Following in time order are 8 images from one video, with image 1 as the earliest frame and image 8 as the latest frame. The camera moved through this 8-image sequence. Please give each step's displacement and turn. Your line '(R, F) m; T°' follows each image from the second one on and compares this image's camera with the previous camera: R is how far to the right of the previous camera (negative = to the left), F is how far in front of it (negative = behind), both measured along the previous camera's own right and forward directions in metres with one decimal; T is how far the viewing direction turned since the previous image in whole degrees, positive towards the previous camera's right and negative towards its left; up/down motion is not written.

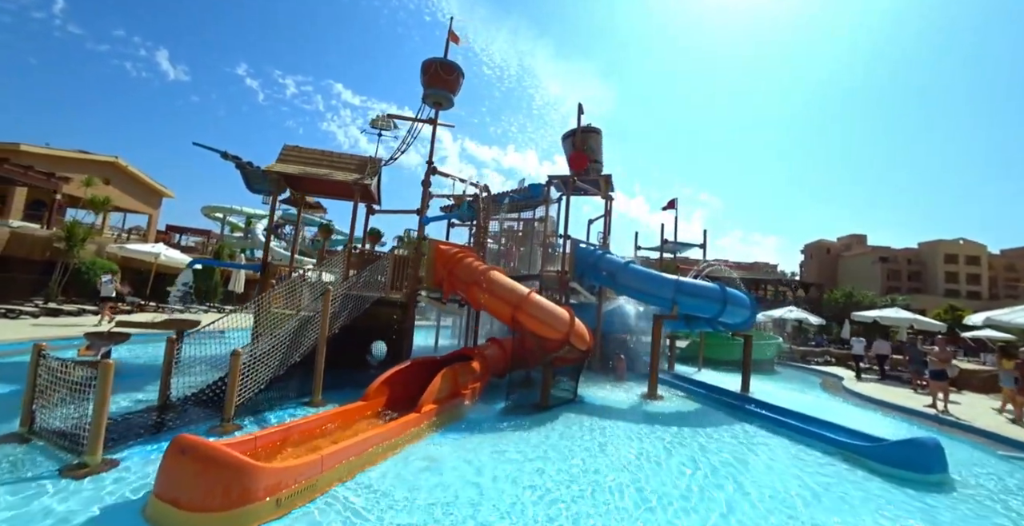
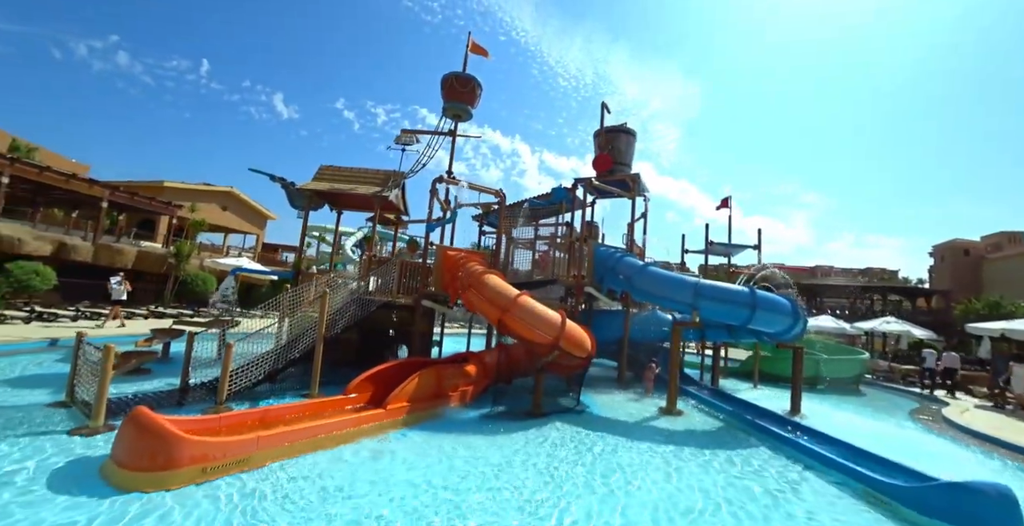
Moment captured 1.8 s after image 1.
(+1.6, +0.2) m; -12°
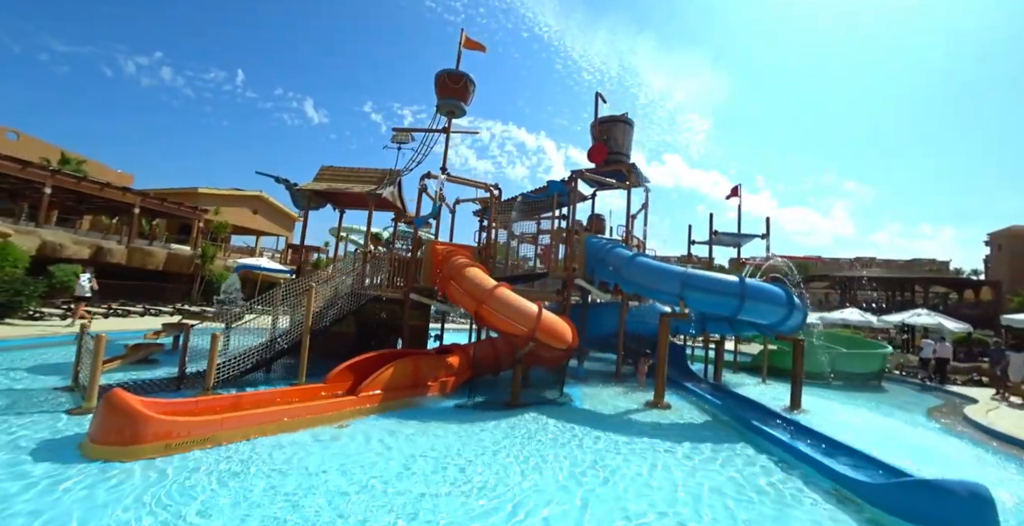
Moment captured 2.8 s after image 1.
(+0.9, 0.0) m; -4°
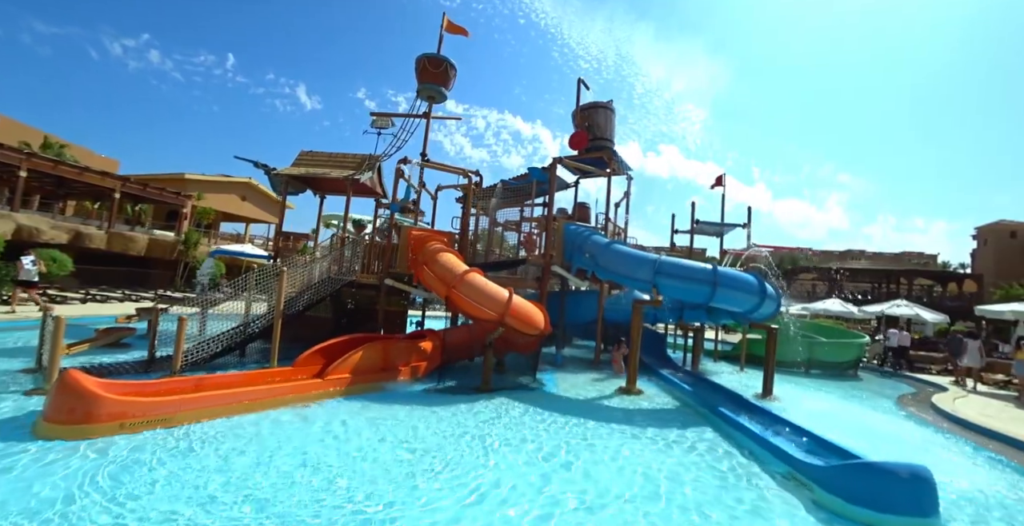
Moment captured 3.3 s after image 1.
(+0.4, 0.0) m; +1°
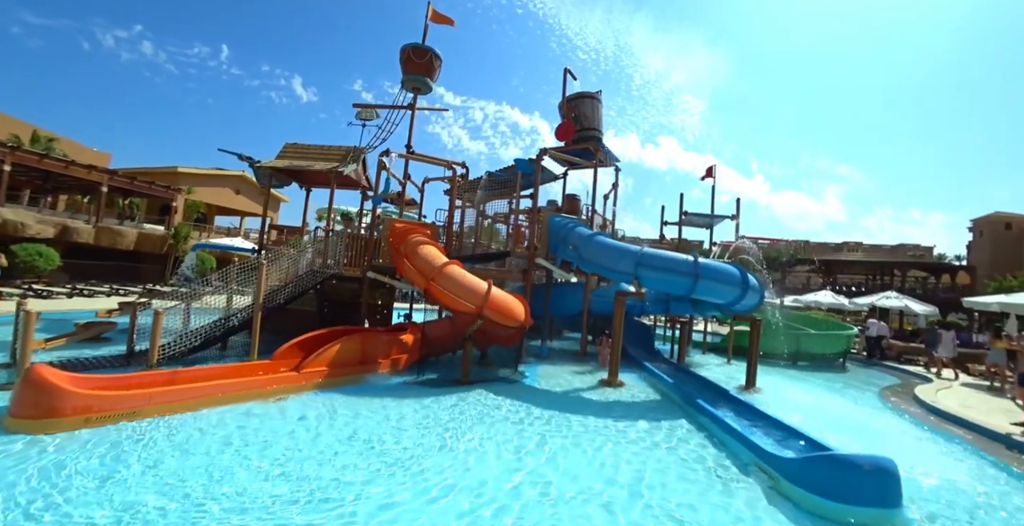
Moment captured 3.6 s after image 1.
(+0.3, 0.0) m; 0°
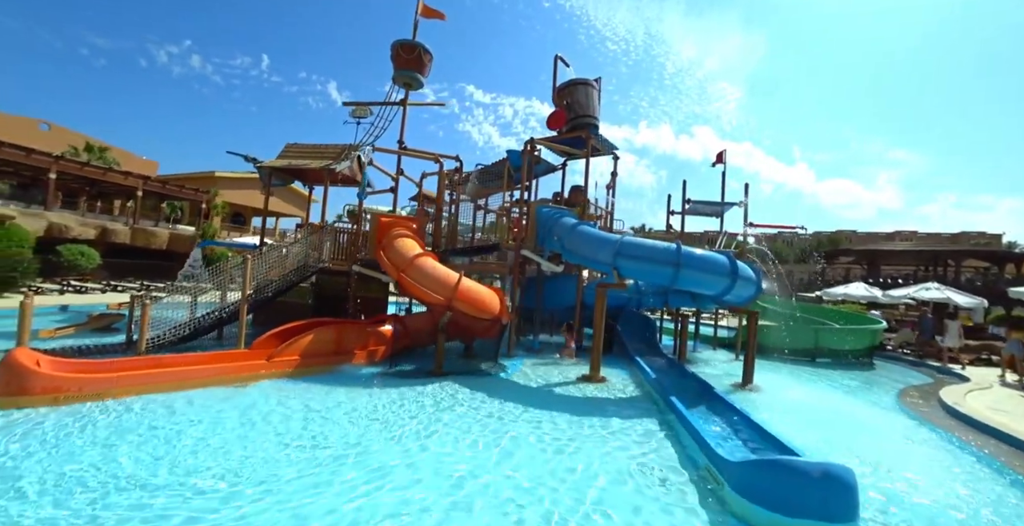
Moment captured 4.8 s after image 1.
(+1.1, +0.1) m; -5°
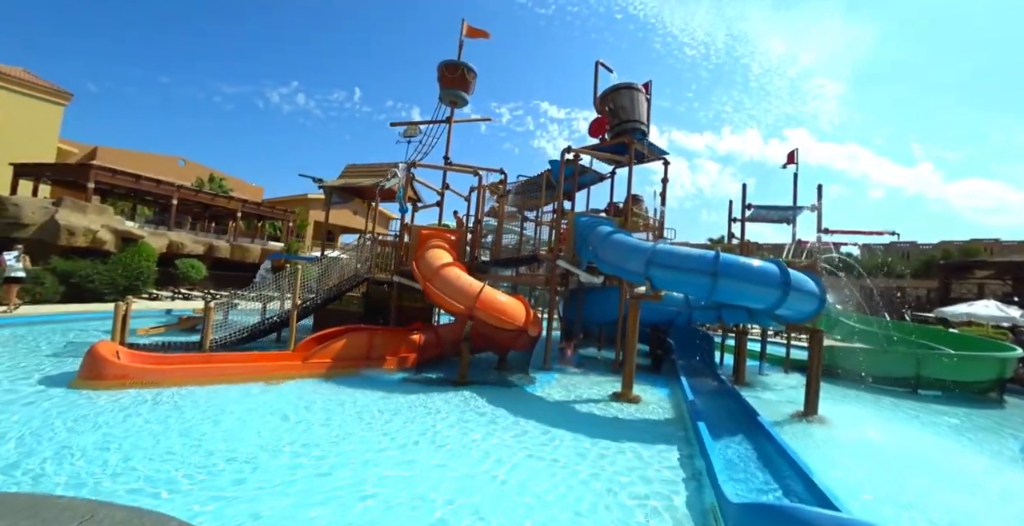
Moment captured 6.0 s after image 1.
(+0.9, +0.2) m; -11°
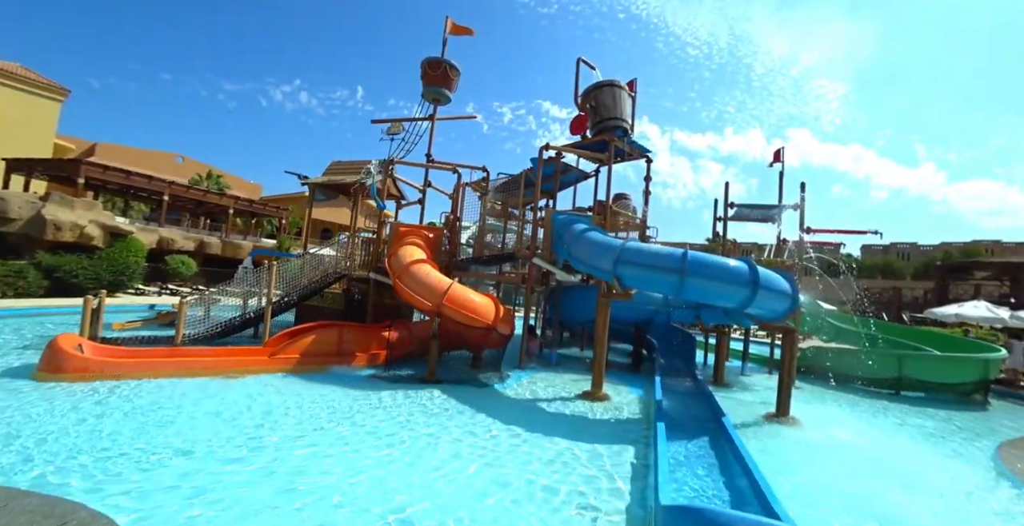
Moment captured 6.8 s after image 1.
(+0.6, 0.0) m; -1°
